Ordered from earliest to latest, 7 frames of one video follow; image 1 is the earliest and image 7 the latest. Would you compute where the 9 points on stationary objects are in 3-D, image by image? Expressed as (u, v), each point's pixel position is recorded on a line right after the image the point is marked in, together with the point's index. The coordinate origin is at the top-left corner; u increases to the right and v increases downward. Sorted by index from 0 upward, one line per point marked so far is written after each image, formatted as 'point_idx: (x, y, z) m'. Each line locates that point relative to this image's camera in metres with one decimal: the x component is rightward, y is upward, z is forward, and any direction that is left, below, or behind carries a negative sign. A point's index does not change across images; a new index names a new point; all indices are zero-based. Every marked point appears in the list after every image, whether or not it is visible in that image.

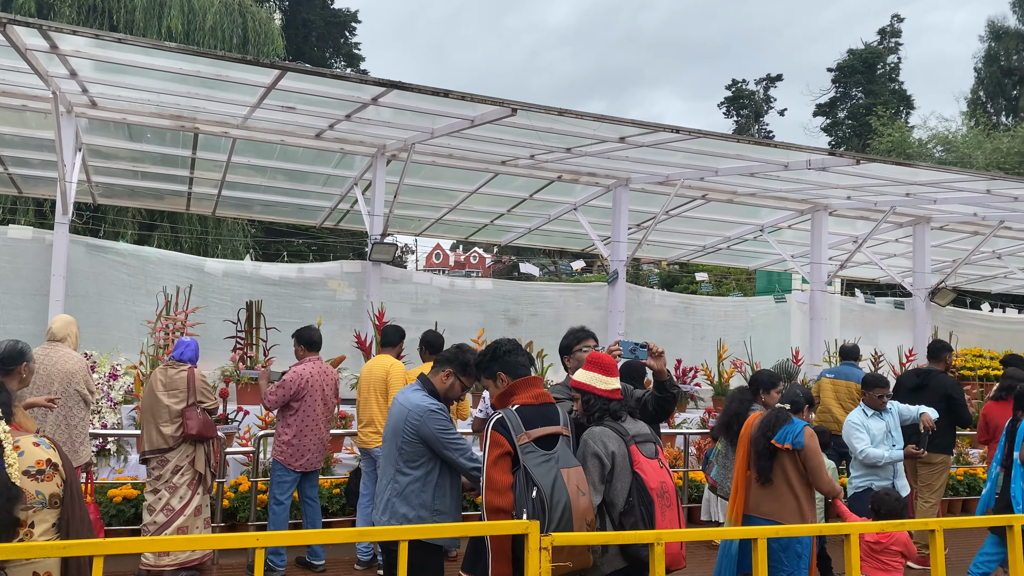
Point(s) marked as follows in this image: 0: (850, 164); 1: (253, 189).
0: (+3.4, +1.3, +8.3) m
1: (-4.0, +1.5, +12.5) m
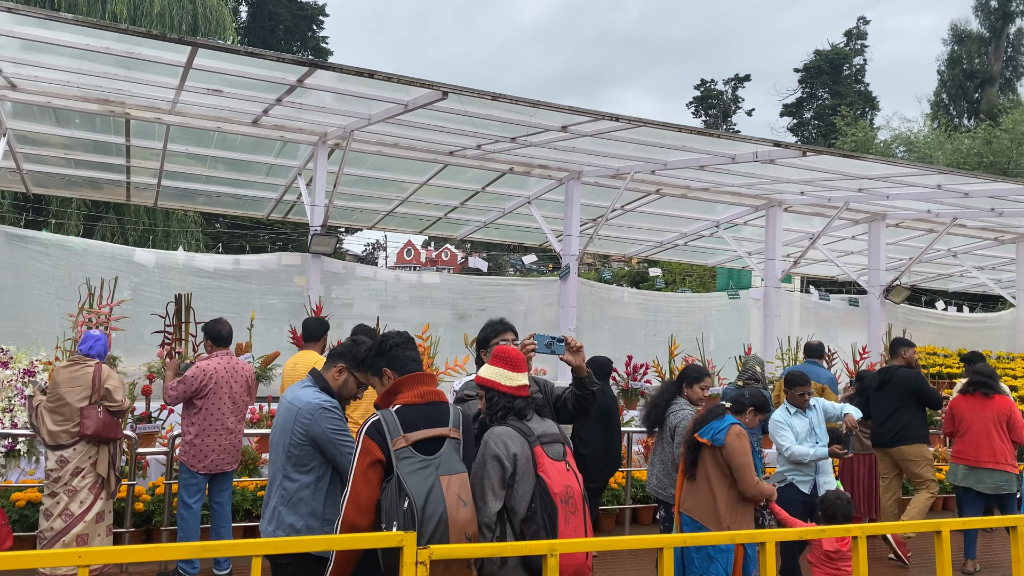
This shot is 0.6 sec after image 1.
0: (+2.8, +1.3, +8.1) m
1: (-4.7, +1.6, +12.1) m
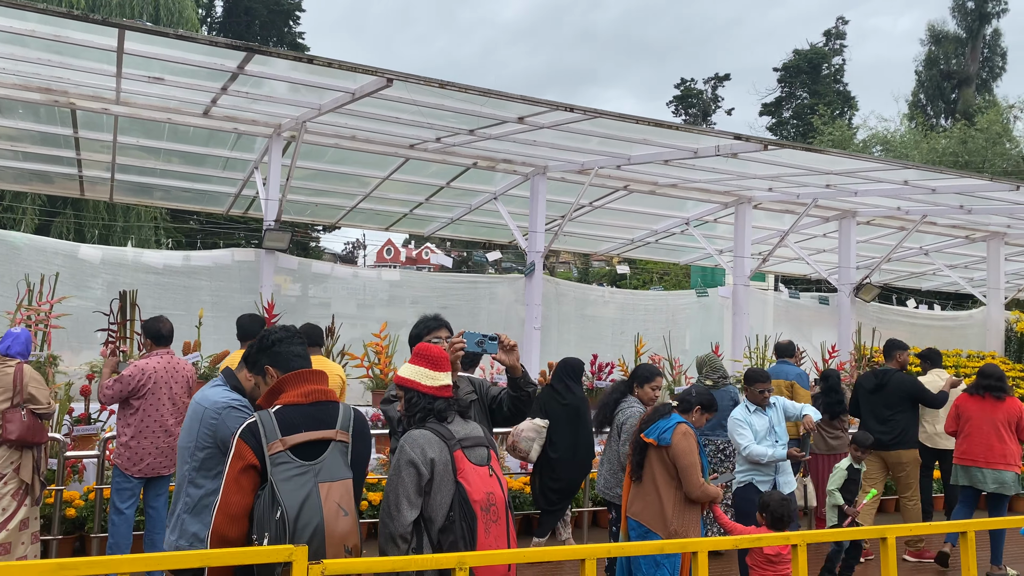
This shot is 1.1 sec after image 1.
0: (+2.4, +1.3, +8.0) m
1: (-5.2, +1.7, +11.7) m
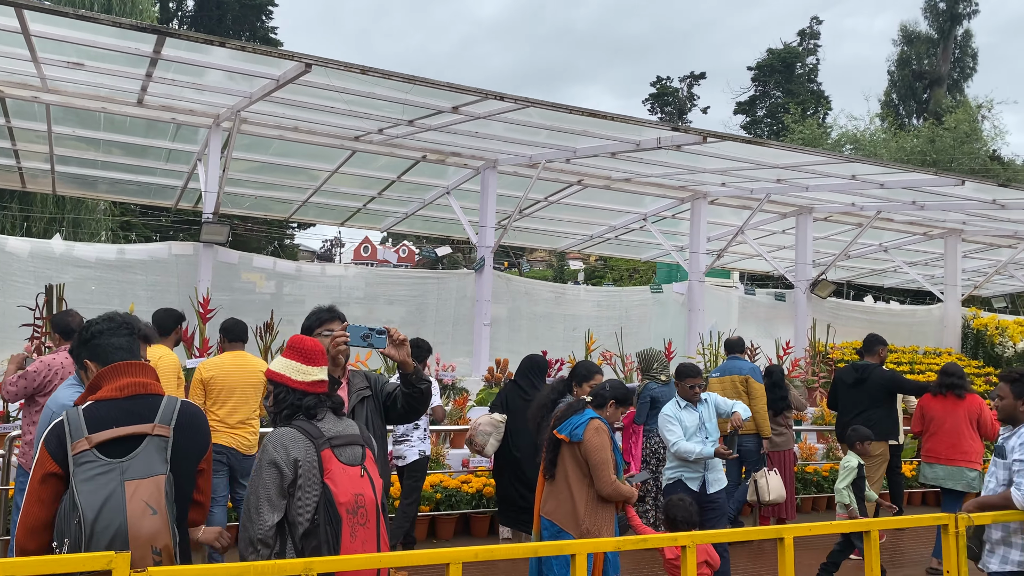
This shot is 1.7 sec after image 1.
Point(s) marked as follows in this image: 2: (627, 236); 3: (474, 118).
0: (+1.8, +1.4, +7.8) m
1: (-5.9, +1.7, +11.4) m
2: (+2.1, +1.0, +15.2) m
3: (-0.3, +1.6, +7.5) m
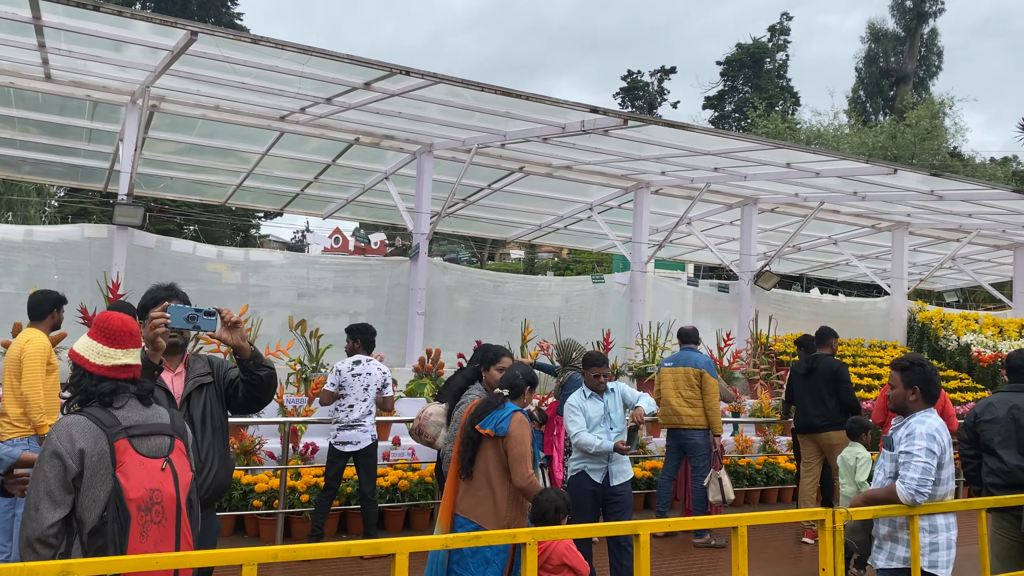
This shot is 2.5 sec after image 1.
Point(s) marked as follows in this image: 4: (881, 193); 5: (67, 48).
0: (+1.1, +1.5, +7.6) m
1: (-6.7, +1.9, +10.9) m
2: (+1.2, +1.1, +15.0) m
3: (-1.1, +1.7, +7.2) m
4: (+4.9, +1.3, +11.0) m
5: (-3.9, +2.1, +7.2) m
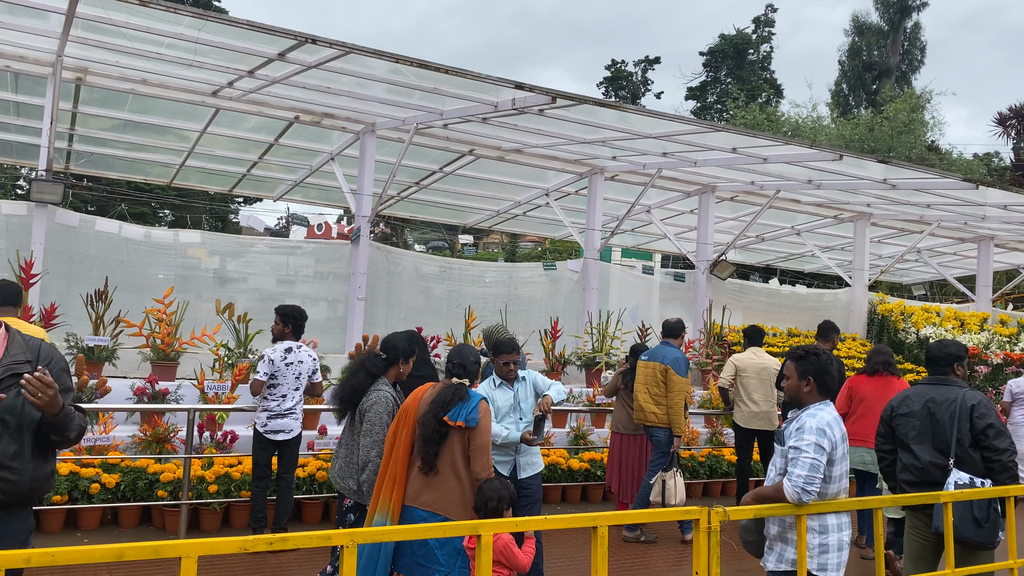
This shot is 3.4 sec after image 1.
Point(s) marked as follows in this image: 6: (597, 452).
0: (+0.4, +1.6, +7.3) m
1: (-7.4, +2.2, +10.5) m
2: (+0.4, +1.4, +14.7) m
3: (-1.7, +1.8, +6.9) m
4: (+4.2, +1.4, +10.7) m
5: (-4.5, +2.3, +6.8) m
6: (+0.9, -1.8, +9.1) m
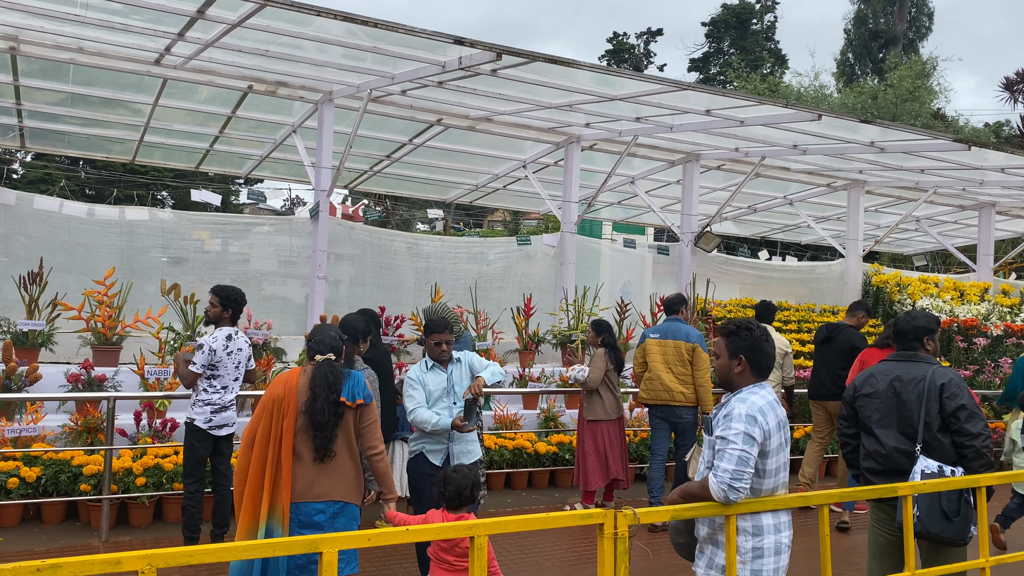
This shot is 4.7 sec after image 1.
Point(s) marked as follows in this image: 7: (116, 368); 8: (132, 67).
0: (0.0, +1.9, +6.7) m
1: (-7.8, +2.4, +10.0) m
2: (+0.1, +1.8, +14.1) m
3: (-2.2, +2.0, +6.4) m
4: (+3.8, +1.8, +10.1) m
5: (-5.0, +2.4, +6.3) m
6: (+0.6, -1.5, +8.6) m
7: (-3.8, -0.8, +7.8) m
8: (-4.1, +2.4, +8.9) m
